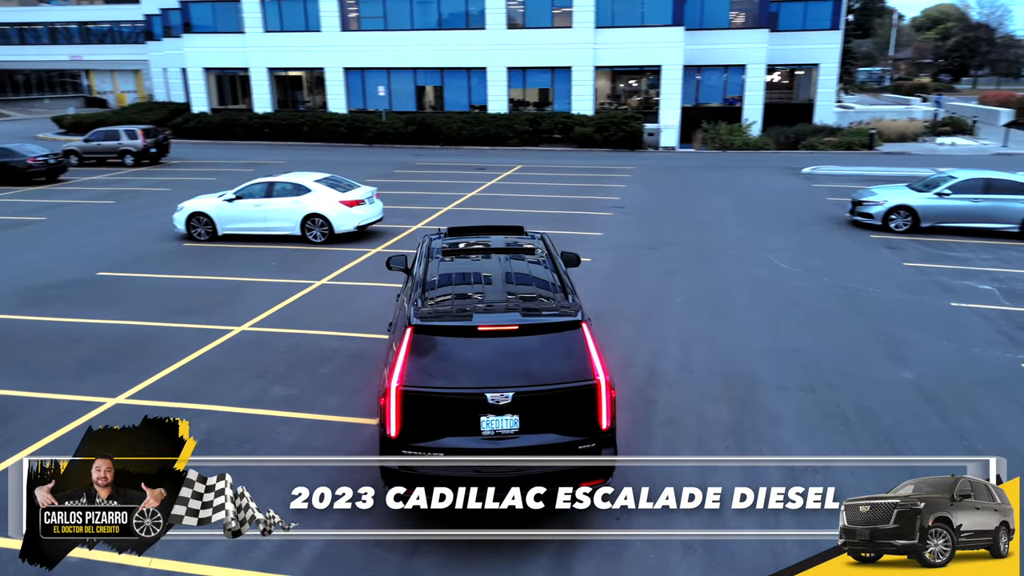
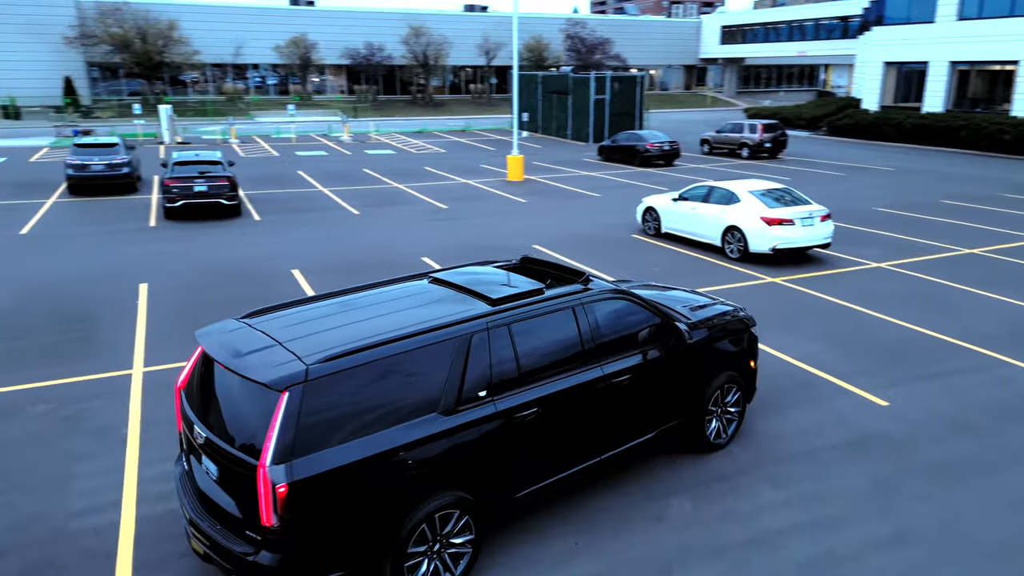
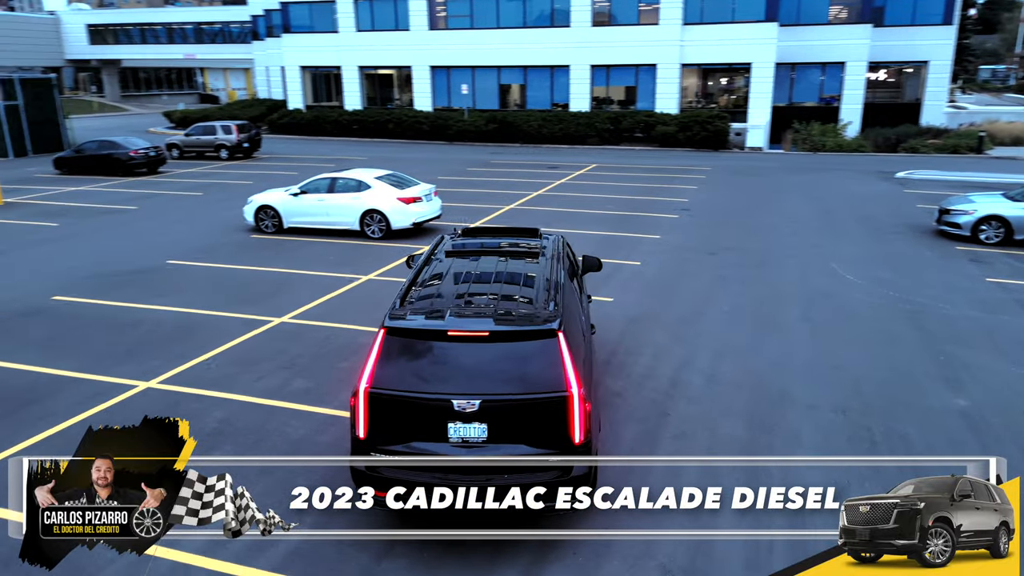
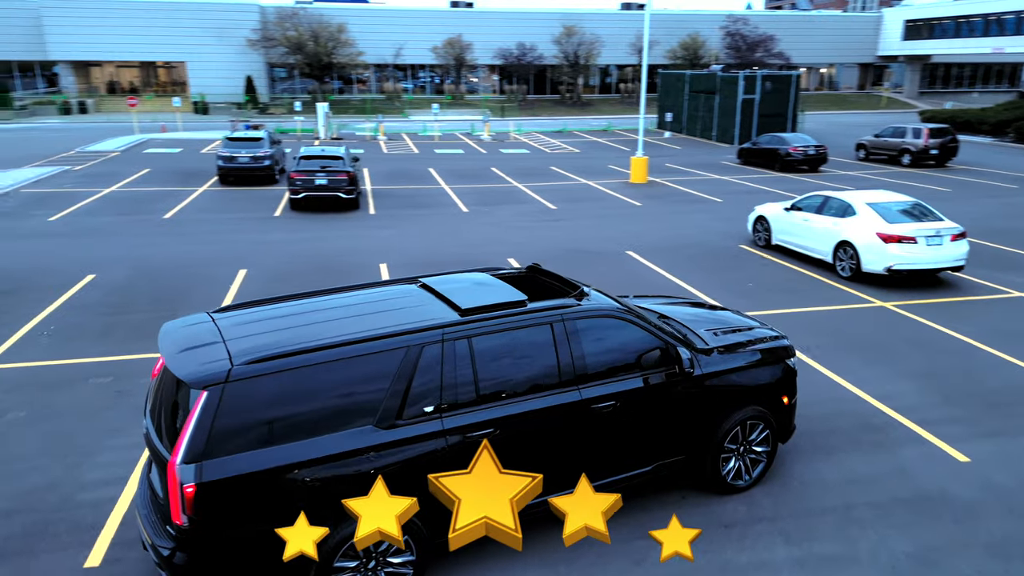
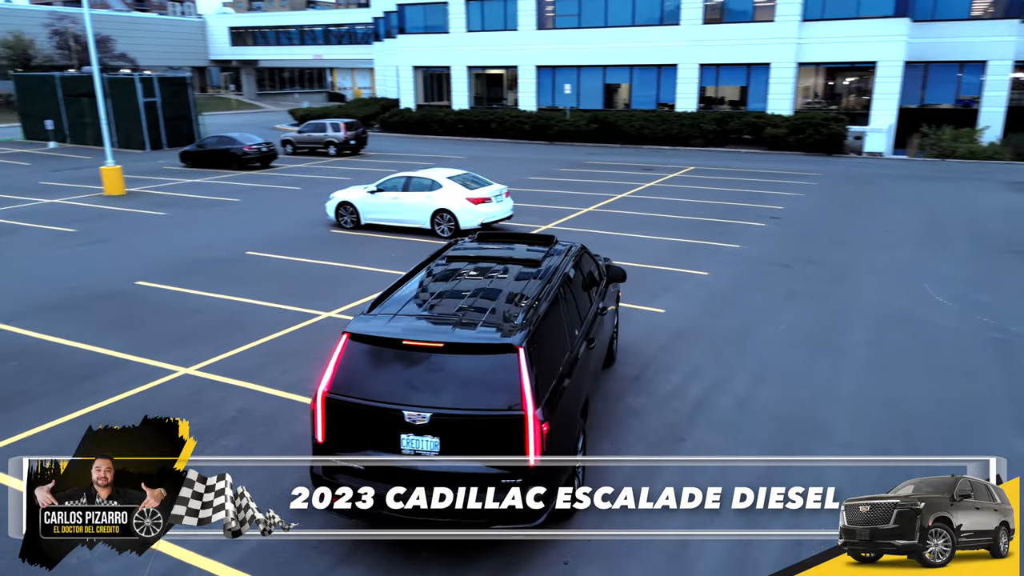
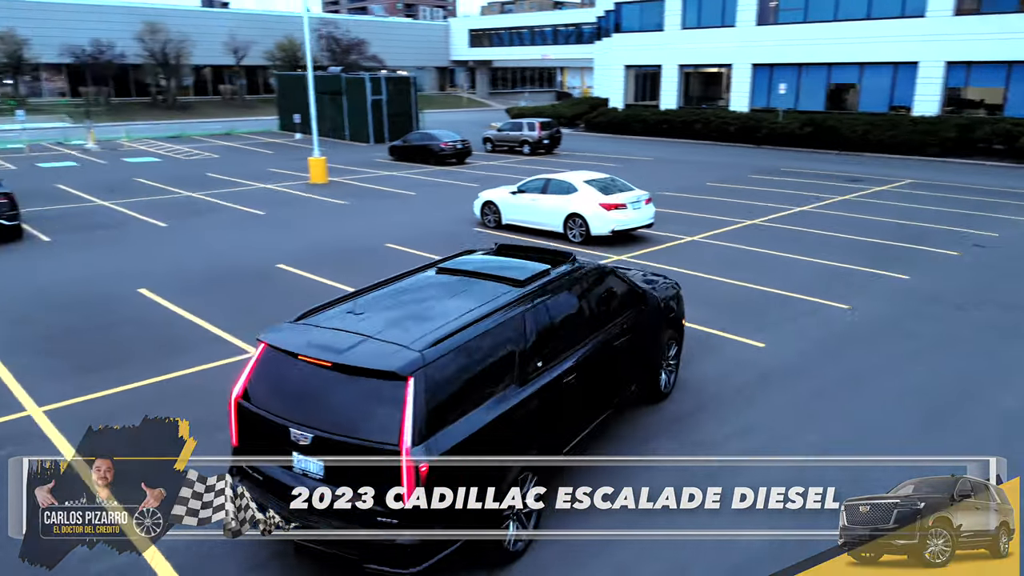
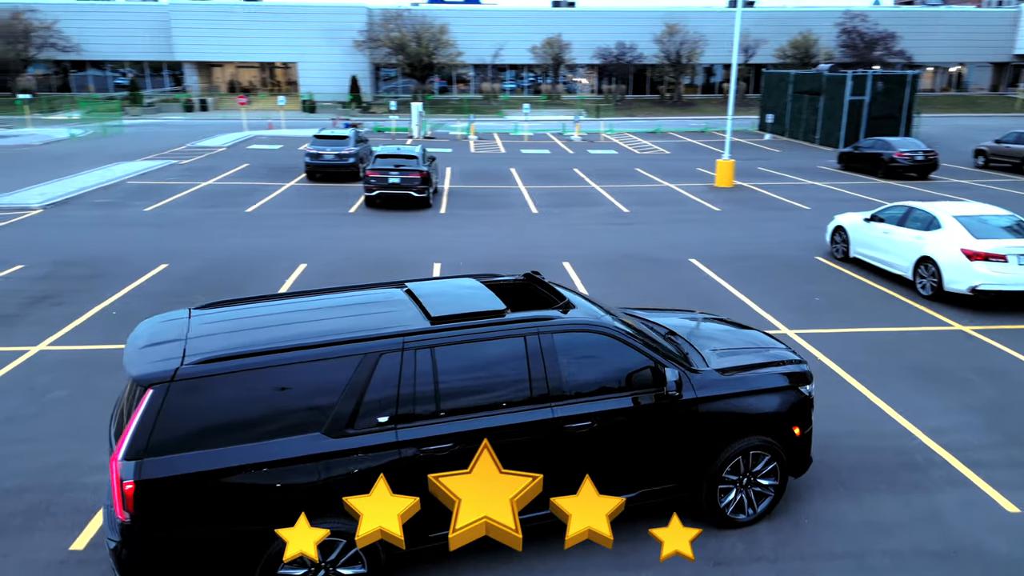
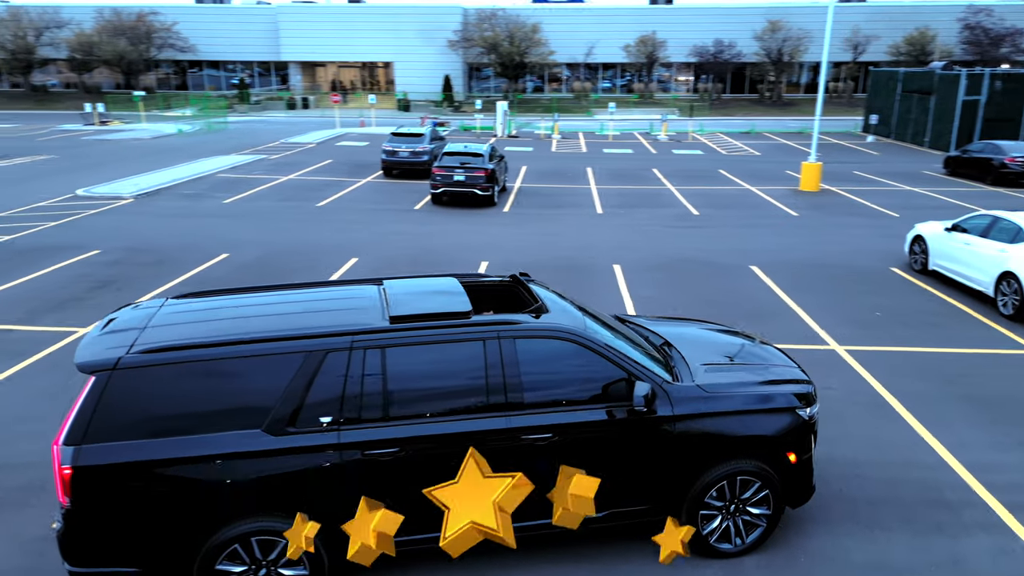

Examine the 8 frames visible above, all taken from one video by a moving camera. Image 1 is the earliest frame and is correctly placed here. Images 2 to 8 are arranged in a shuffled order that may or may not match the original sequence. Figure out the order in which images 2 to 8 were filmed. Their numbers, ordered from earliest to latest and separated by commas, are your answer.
3, 5, 6, 2, 4, 7, 8
